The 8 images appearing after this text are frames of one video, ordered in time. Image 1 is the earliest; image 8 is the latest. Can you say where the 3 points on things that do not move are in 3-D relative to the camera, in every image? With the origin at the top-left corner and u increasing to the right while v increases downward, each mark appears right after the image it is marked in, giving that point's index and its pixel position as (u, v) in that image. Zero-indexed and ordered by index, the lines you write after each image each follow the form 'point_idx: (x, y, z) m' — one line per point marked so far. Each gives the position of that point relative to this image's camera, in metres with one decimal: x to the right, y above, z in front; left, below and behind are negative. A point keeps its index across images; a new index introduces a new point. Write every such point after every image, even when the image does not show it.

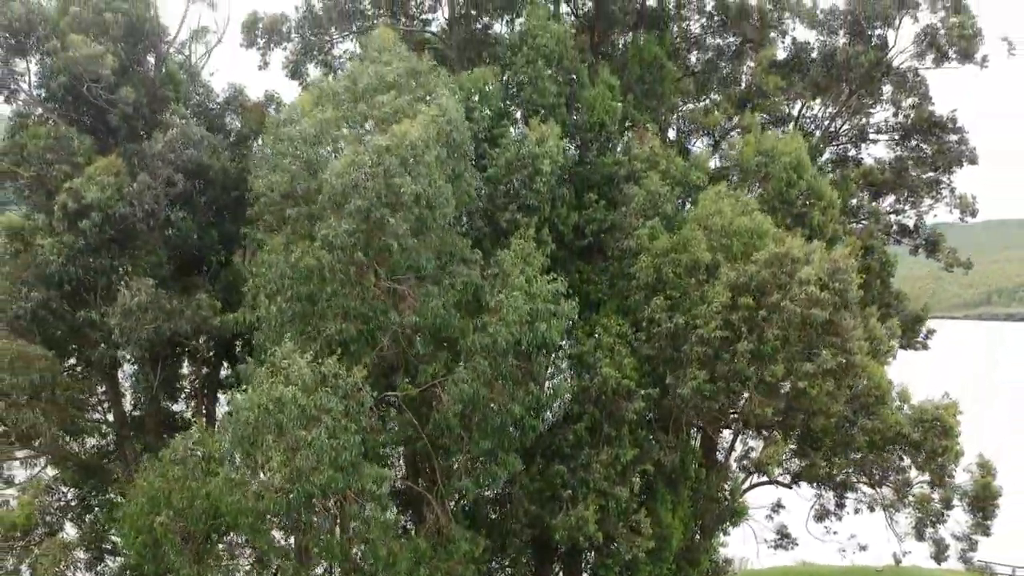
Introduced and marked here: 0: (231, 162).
0: (-3.3, +1.4, +9.5) m
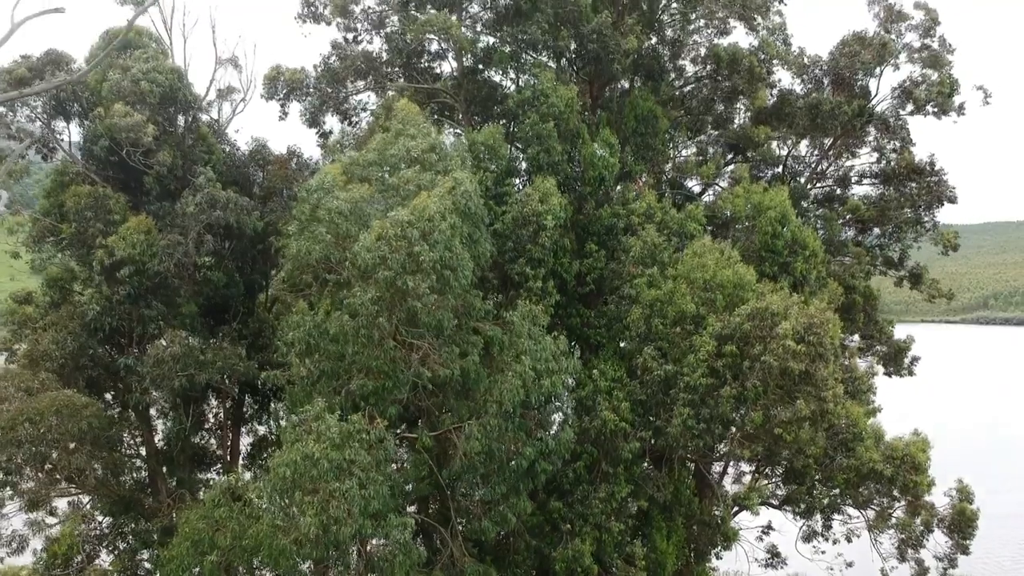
0: (-3.2, +0.8, +10.3) m
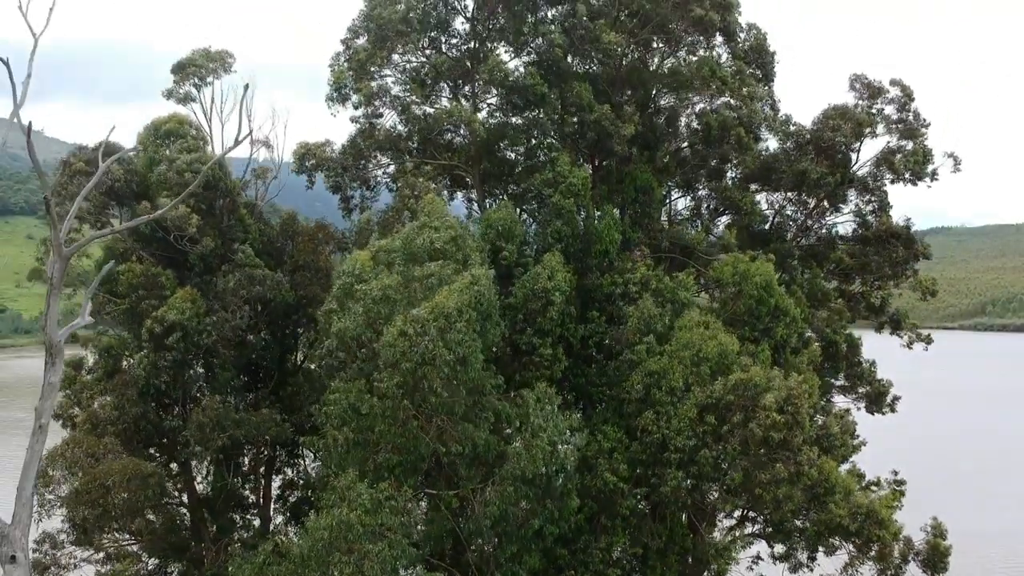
0: (-3.1, -0.1, +11.3) m
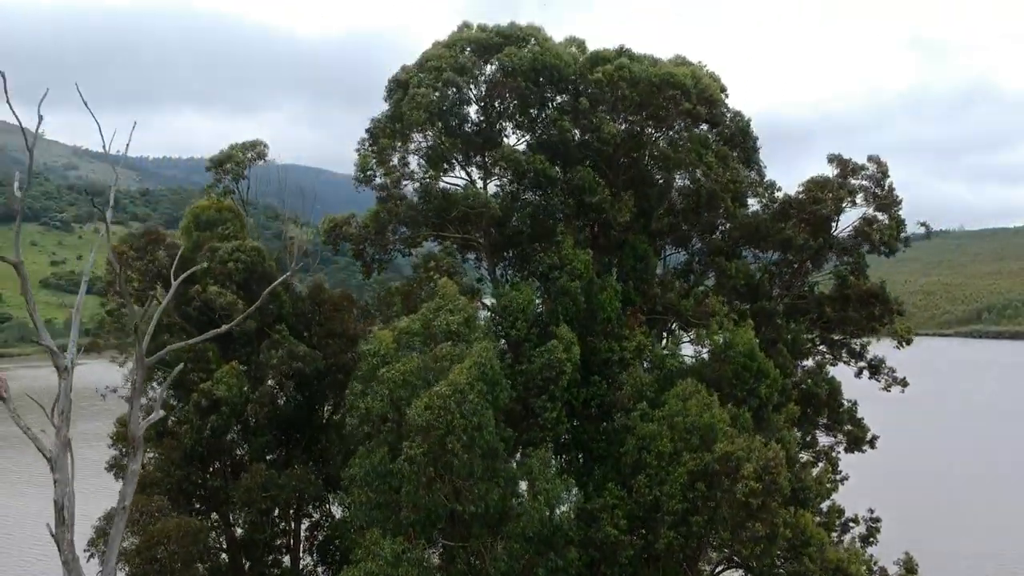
0: (-2.9, -1.1, +12.6) m
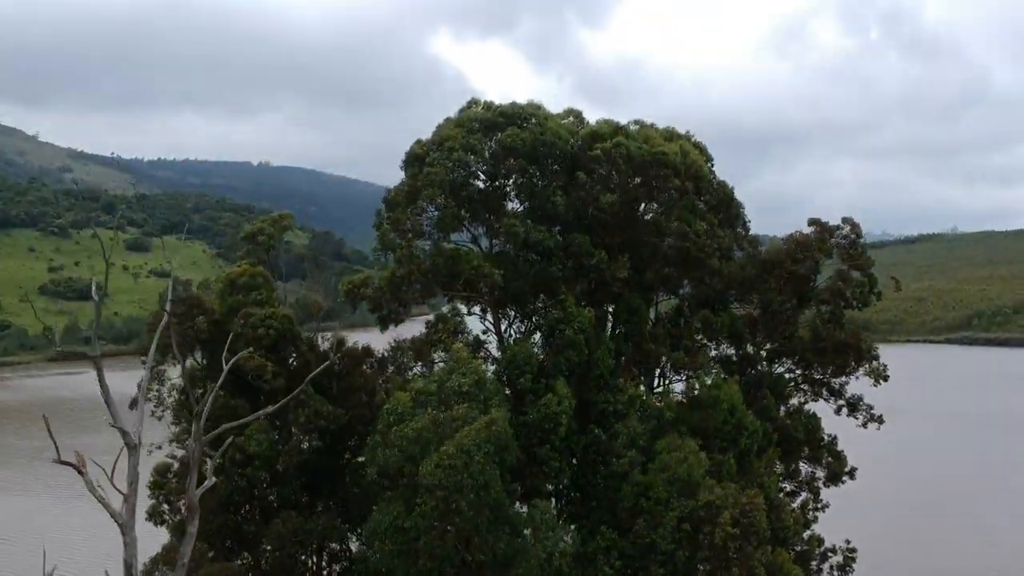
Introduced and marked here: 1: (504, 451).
0: (-2.9, -2.1, +13.8) m
1: (-0.1, -2.4, +12.0) m
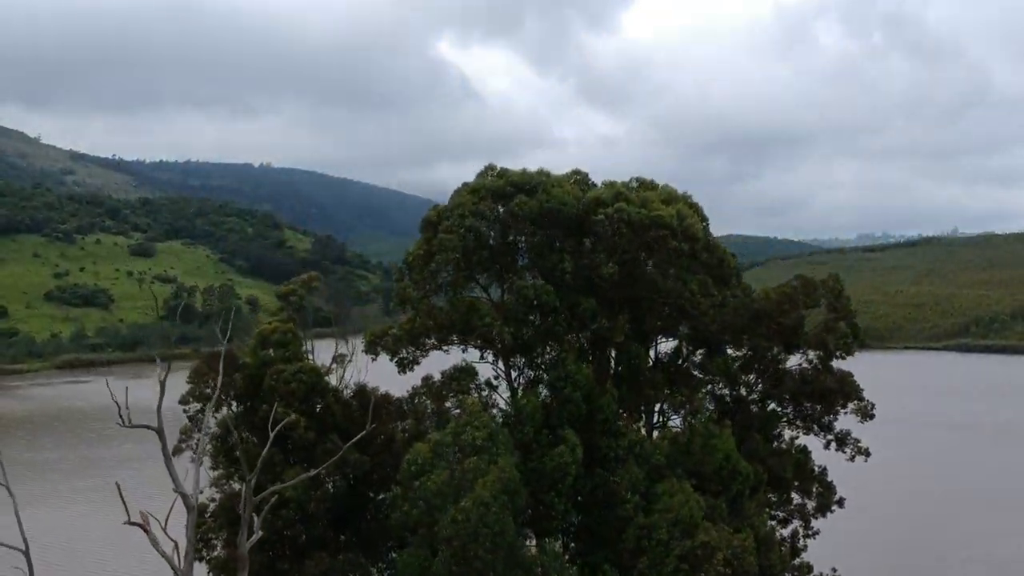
0: (-2.7, -3.1, +15.0) m
1: (+0.1, -3.5, +13.2) m
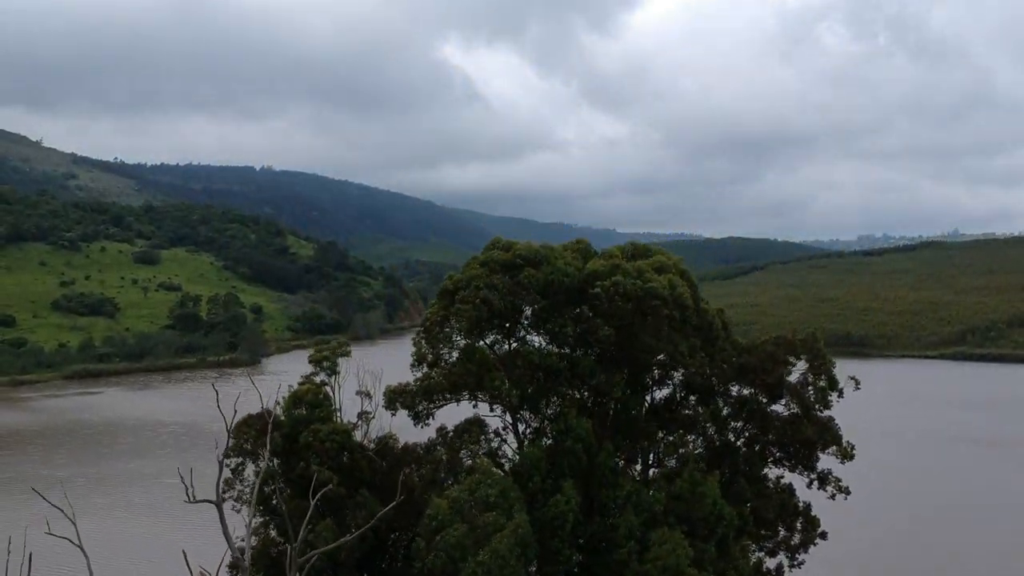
0: (-2.5, -4.5, +16.6) m
1: (+0.2, -4.8, +14.8) m
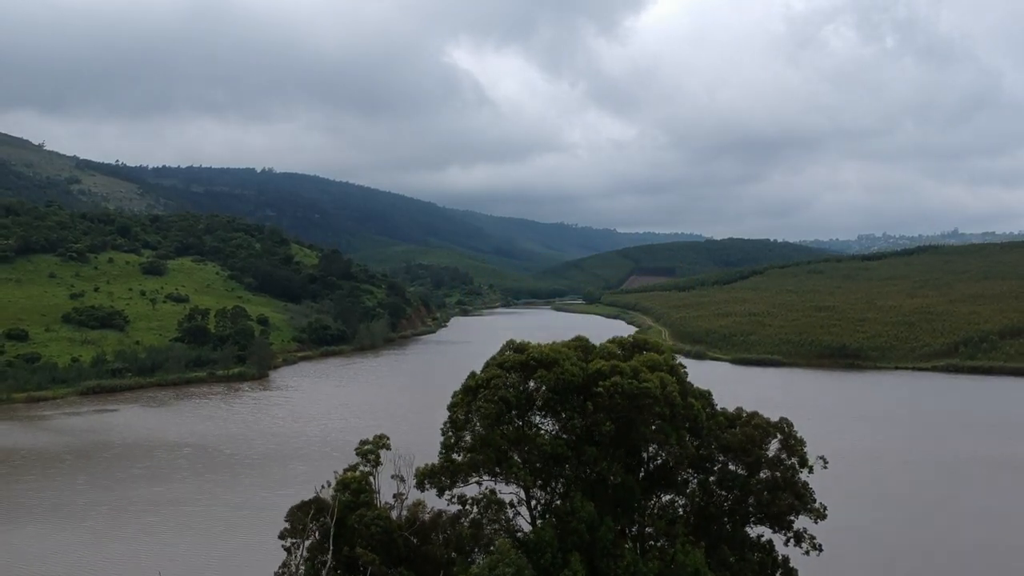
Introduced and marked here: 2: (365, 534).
0: (-2.2, -7.0, +19.4) m
1: (+0.6, -7.3, +17.6) m
2: (-3.4, -5.7, +18.7) m
